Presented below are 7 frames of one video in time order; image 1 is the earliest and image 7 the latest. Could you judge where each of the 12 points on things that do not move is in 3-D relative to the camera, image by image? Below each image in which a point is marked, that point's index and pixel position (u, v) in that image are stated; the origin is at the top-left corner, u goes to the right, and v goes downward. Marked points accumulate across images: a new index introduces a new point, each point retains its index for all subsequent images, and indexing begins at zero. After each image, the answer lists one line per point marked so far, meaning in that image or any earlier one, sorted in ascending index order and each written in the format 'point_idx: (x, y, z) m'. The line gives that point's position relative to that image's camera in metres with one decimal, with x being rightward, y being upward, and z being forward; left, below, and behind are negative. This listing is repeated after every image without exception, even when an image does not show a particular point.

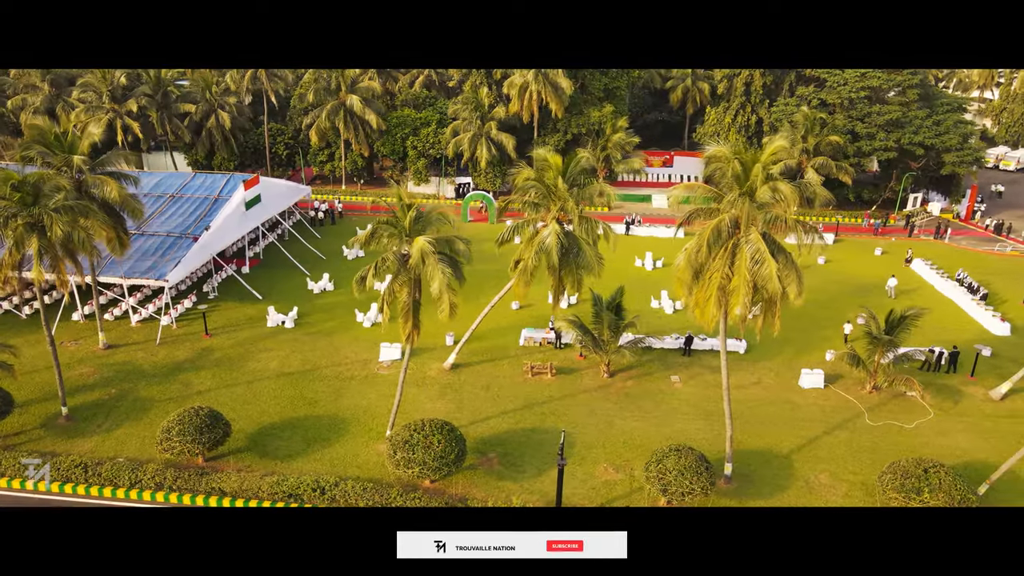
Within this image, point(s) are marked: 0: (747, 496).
0: (+6.5, -5.8, +18.7) m
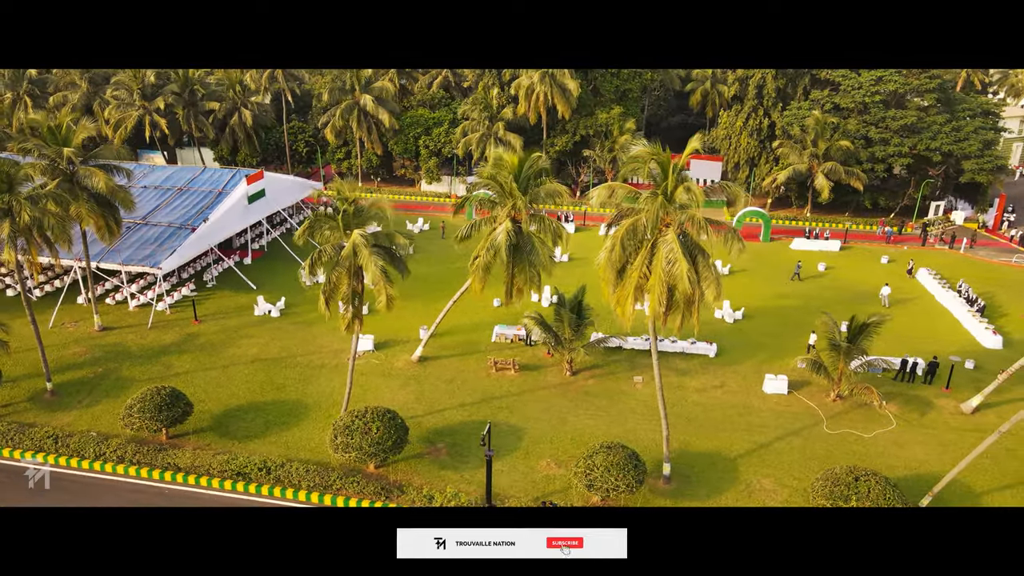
0: (+4.7, -5.8, +18.7) m
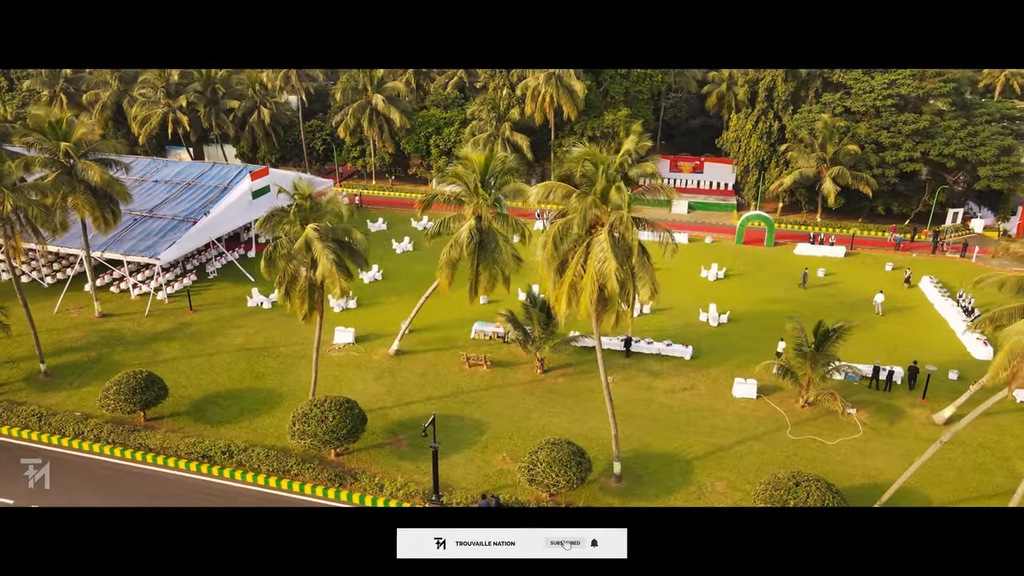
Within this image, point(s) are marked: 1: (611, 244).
0: (+3.3, -5.8, +18.8) m
1: (+2.2, +1.0, +14.9) m
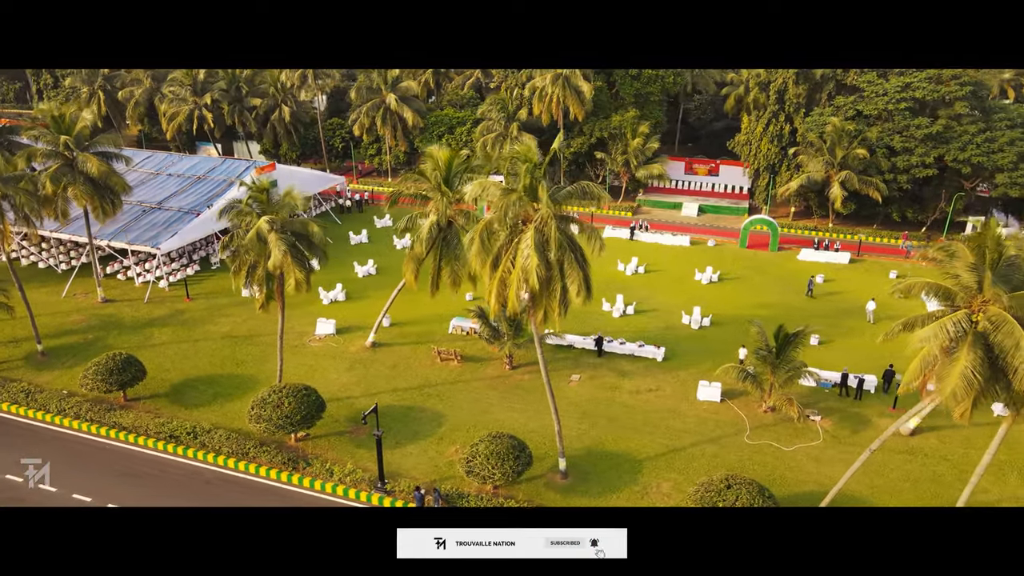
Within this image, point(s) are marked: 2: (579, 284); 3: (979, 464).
0: (+1.7, -5.7, +18.9) m
1: (+0.6, +1.1, +15.2) m
2: (+1.5, +0.1, +15.7) m
3: (+13.4, -5.0, +19.4) m
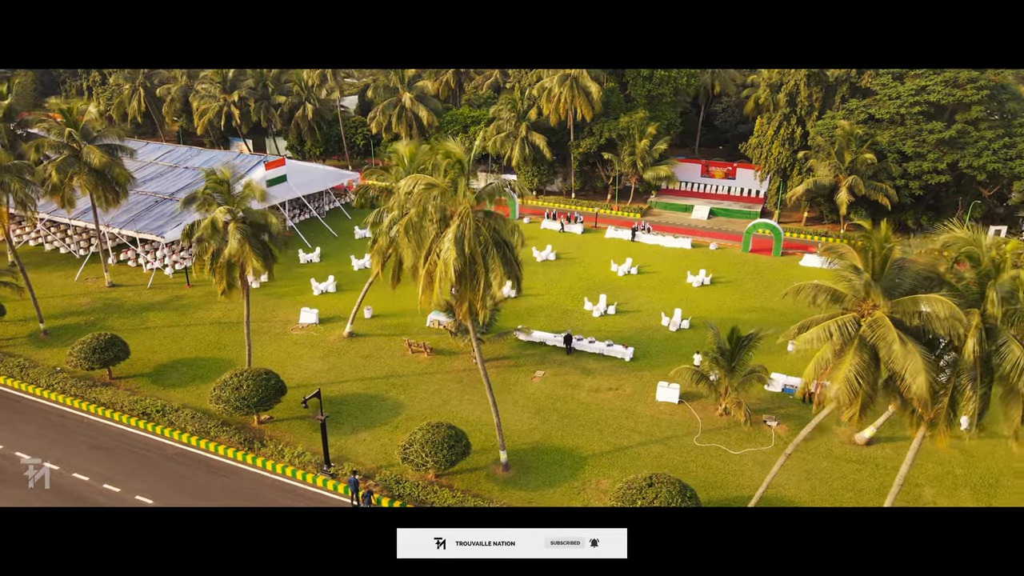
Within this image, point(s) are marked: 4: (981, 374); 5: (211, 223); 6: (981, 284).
0: (0.0, -5.6, +19.3) m
1: (-1.3, +1.2, +15.6) m
2: (-0.3, +0.2, +16.0) m
3: (+11.7, -5.3, +18.9) m
4: (+8.4, -1.5, +12.2) m
5: (-8.6, +1.9, +19.5) m
6: (+8.4, +0.1, +12.2) m
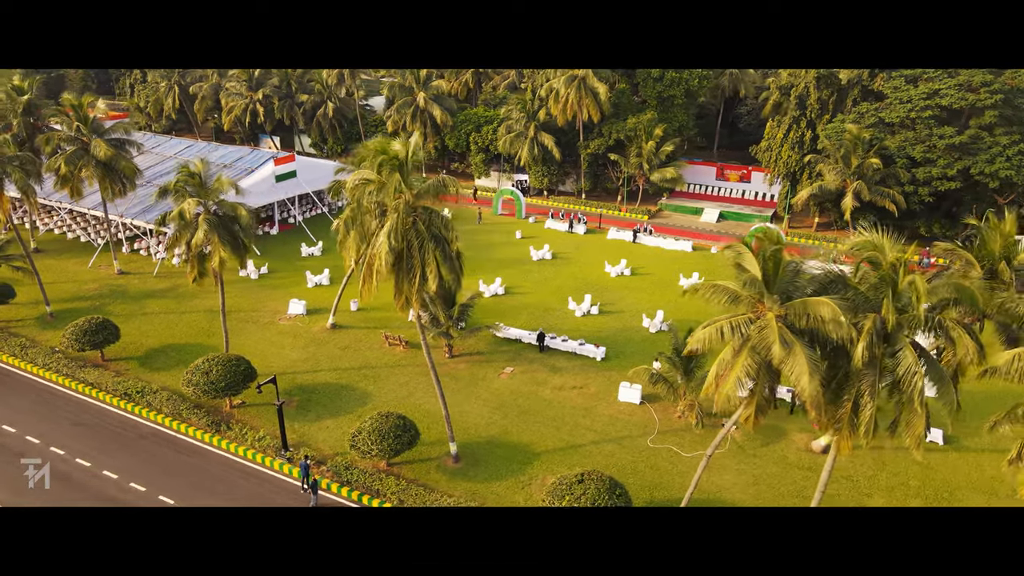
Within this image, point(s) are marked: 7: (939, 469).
0: (-1.5, -5.5, +19.7) m
1: (-2.8, +1.4, +16.1) m
2: (-1.9, +0.4, +16.4) m
3: (+10.1, -5.4, +18.5) m
4: (+6.5, -1.6, +12.0) m
5: (-9.9, +2.2, +20.5) m
6: (+6.5, 0.0, +12.1) m
7: (+12.1, -5.1, +19.2) m
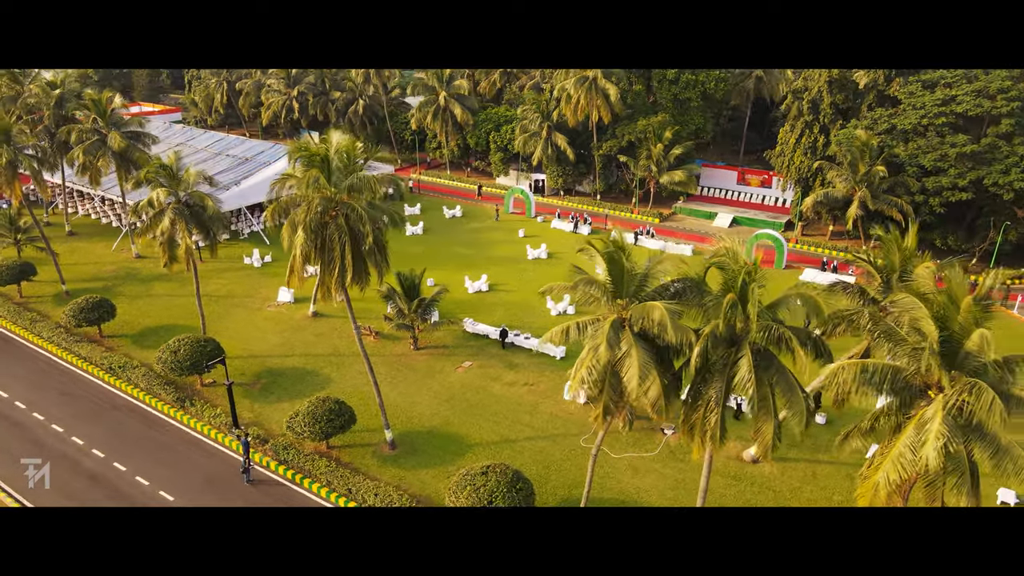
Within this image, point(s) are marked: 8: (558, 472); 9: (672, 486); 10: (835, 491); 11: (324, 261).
0: (-3.7, -5.3, +20.5) m
1: (-5.0, +1.6, +17.0) m
2: (-4.1, +0.6, +17.3) m
3: (+7.8, -5.7, +18.2) m
4: (+3.8, -1.7, +12.1) m
5: (-11.6, +2.8, +22.1) m
6: (+3.9, -0.1, +12.2) m
7: (+9.8, -5.4, +18.7) m
8: (+1.4, -5.3, +19.9) m
9: (+4.5, -5.5, +19.0) m
10: (+8.8, -5.5, +18.5) m
11: (-4.8, +0.7, +17.3) m
